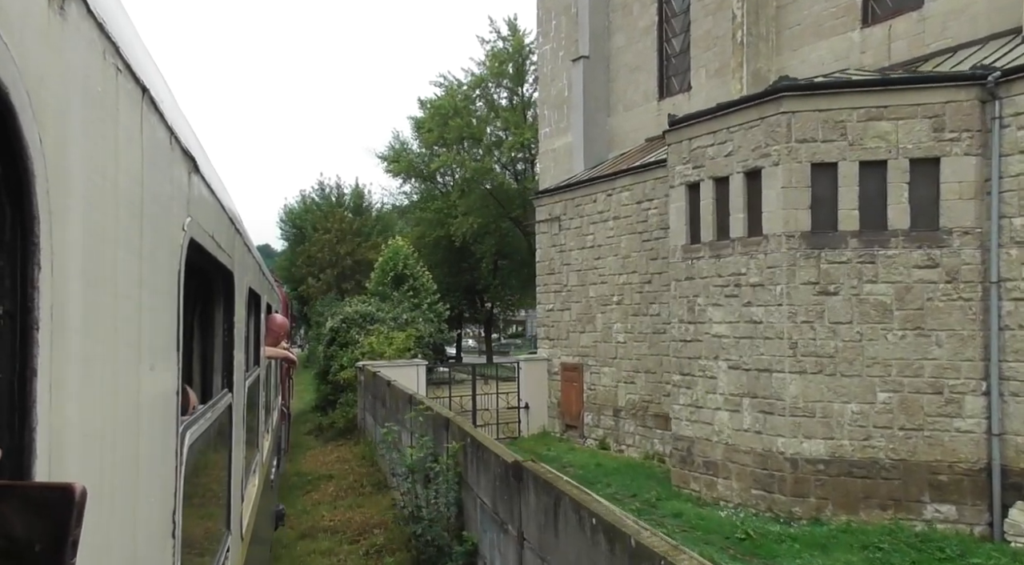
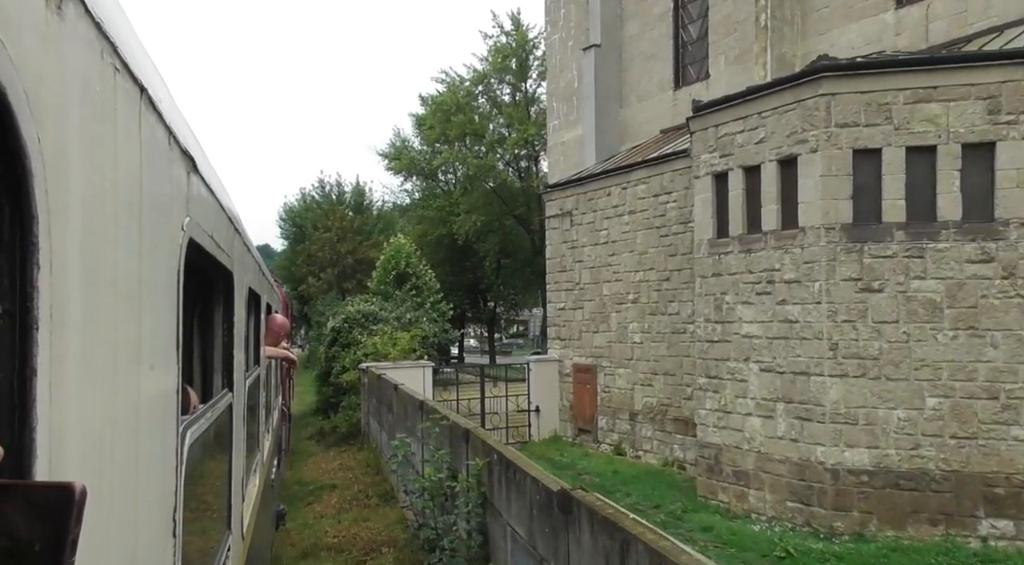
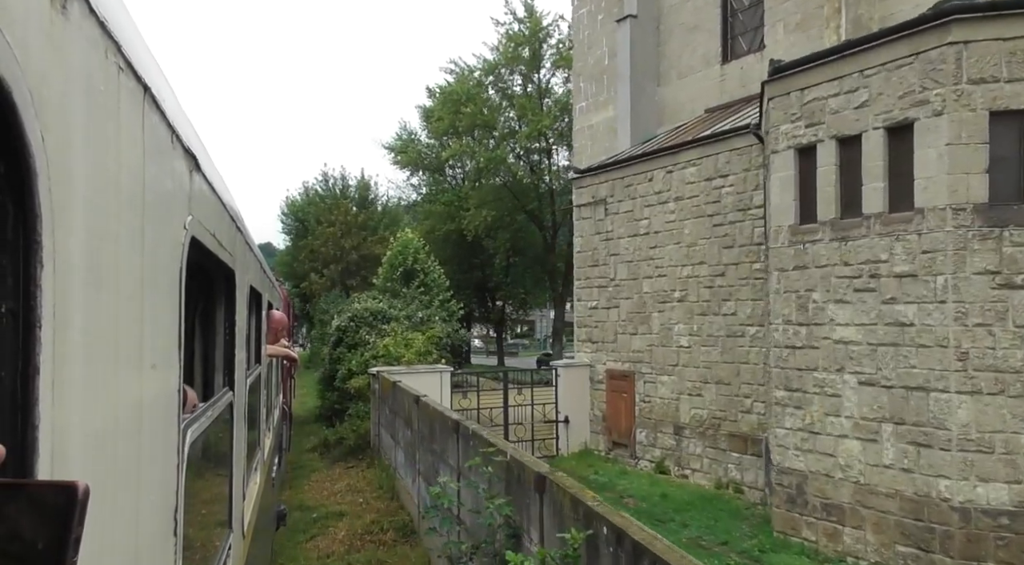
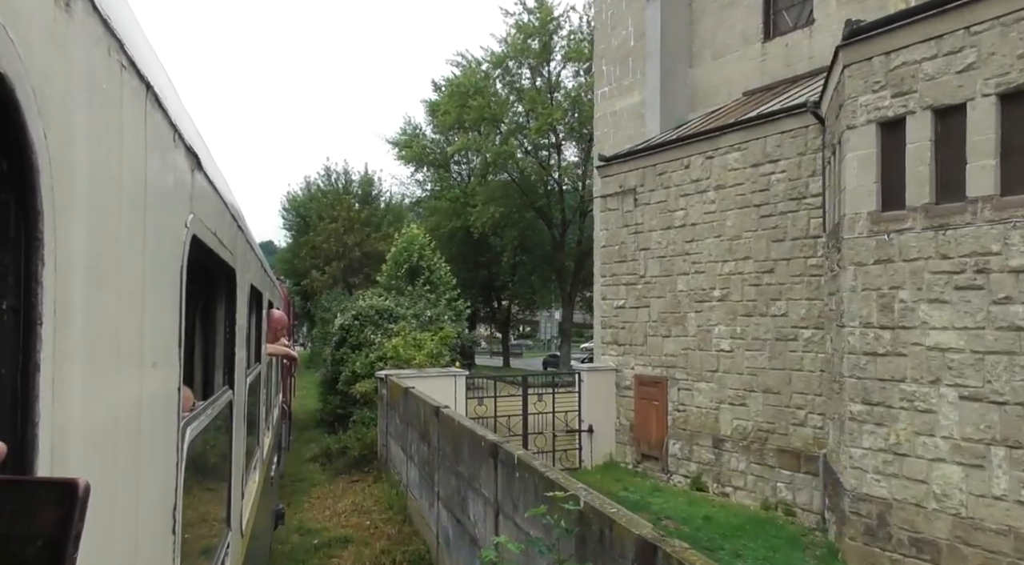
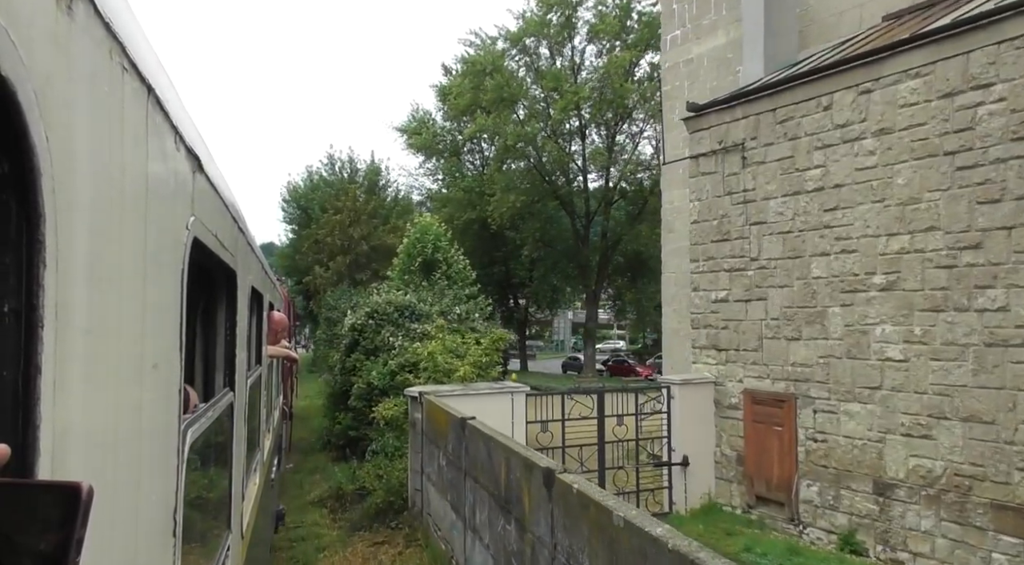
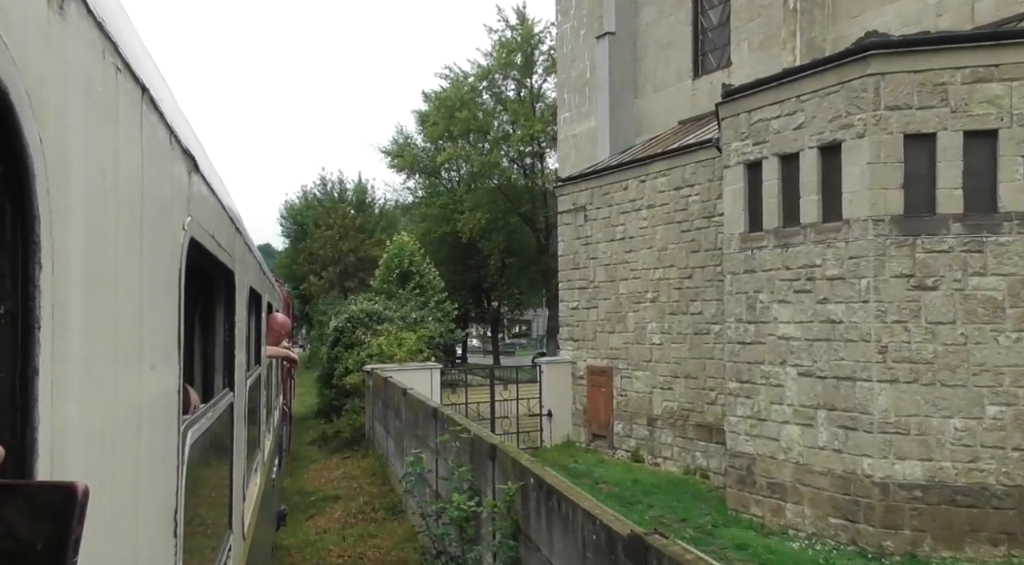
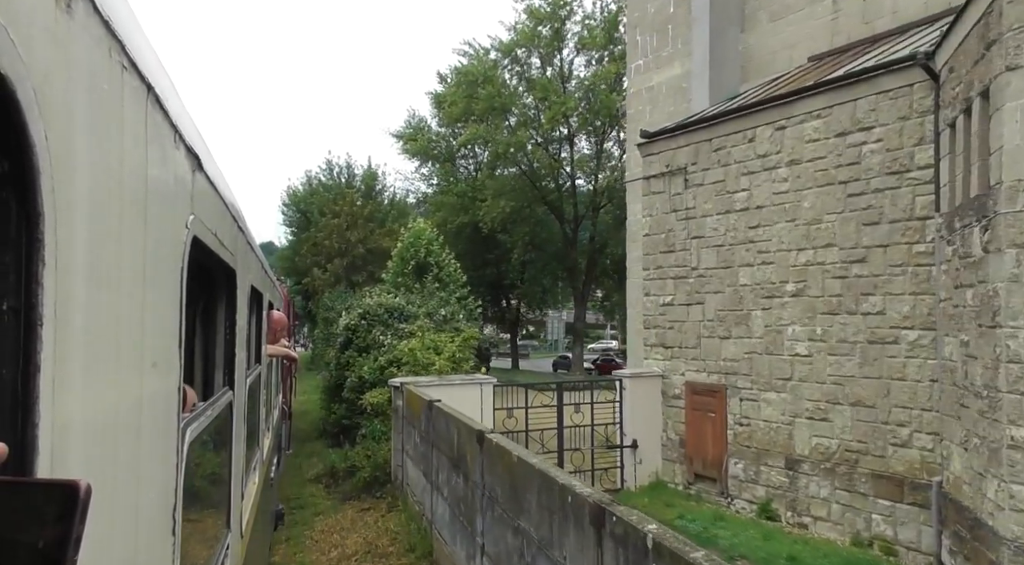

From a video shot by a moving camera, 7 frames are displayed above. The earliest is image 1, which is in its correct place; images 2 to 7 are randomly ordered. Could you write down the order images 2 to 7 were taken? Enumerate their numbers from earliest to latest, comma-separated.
2, 6, 3, 4, 7, 5
